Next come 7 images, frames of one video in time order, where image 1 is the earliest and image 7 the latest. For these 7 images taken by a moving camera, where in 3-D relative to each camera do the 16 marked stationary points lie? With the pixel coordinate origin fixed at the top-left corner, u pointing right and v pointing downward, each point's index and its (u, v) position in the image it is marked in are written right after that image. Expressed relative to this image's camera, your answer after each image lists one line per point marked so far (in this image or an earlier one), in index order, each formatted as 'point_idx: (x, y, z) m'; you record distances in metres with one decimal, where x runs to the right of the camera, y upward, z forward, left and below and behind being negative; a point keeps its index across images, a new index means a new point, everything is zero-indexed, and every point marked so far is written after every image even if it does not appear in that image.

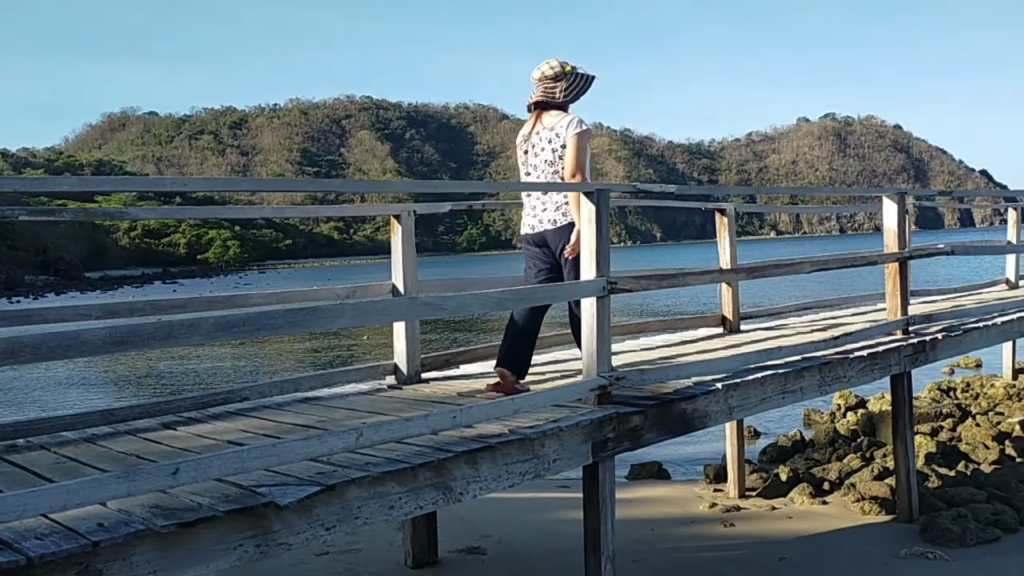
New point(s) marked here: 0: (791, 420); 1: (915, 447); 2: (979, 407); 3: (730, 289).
0: (+3.7, -1.8, +12.2) m
1: (+3.0, -1.2, +6.8) m
2: (+5.5, -1.4, +10.6) m
3: (+1.5, 0.0, +6.3) m
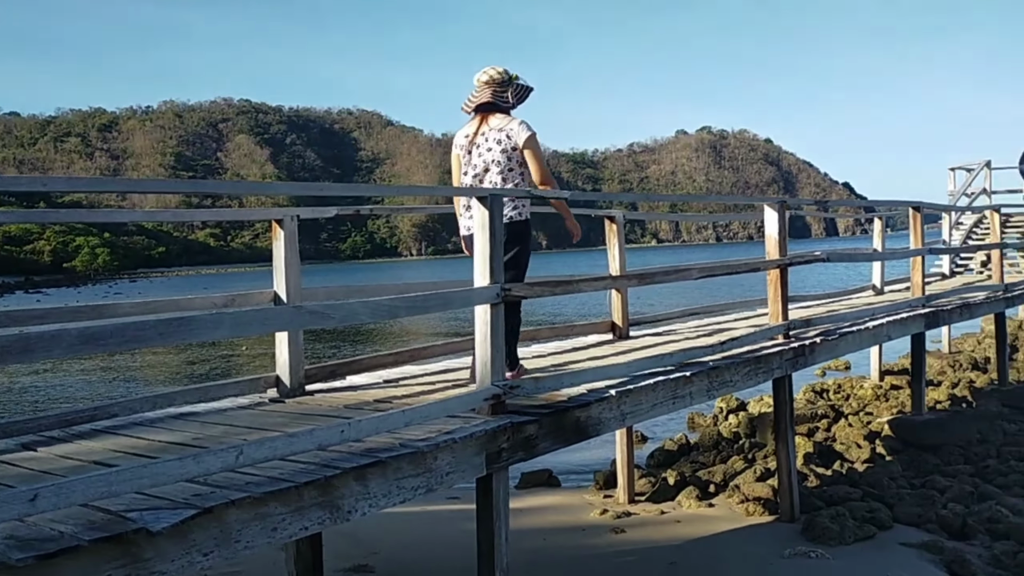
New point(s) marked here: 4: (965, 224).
0: (+2.2, -1.9, +12.4) m
1: (+2.2, -1.3, +7.0) m
2: (+4.1, -1.5, +11.1) m
3: (+0.7, -0.1, +6.4) m
4: (+7.8, +1.1, +15.6) m
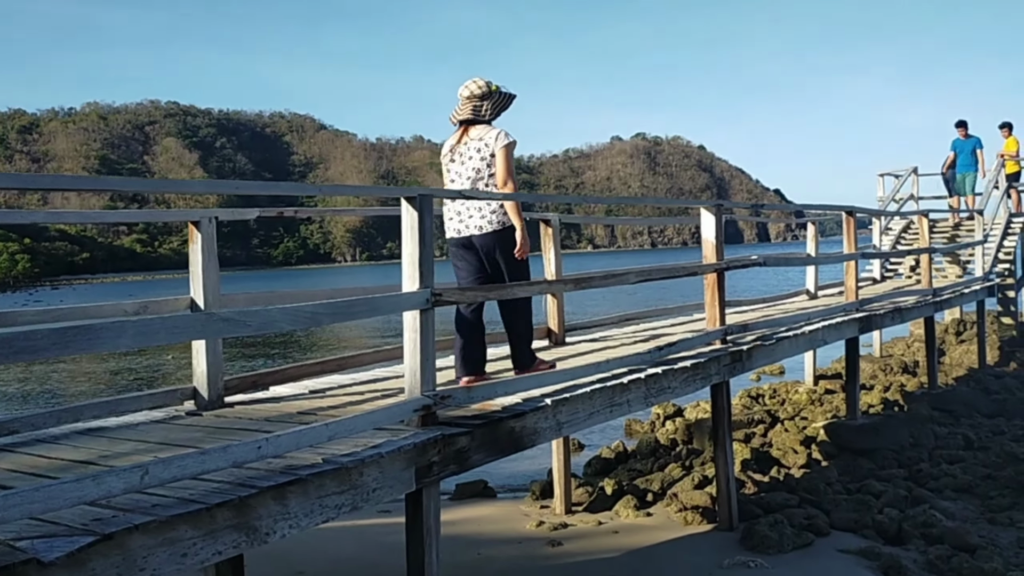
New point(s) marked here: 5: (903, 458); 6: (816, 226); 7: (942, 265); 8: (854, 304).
0: (+1.3, -2.0, +12.4) m
1: (+1.7, -1.3, +7.0) m
2: (+3.4, -1.6, +11.2) m
3: (+0.3, -0.1, +6.3) m
4: (+6.7, +1.0, +15.9) m
5: (+3.9, -1.7, +9.1) m
6: (+4.0, +0.8, +11.9) m
7: (+7.7, +0.4, +16.2) m
8: (+3.3, -0.1, +8.9) m
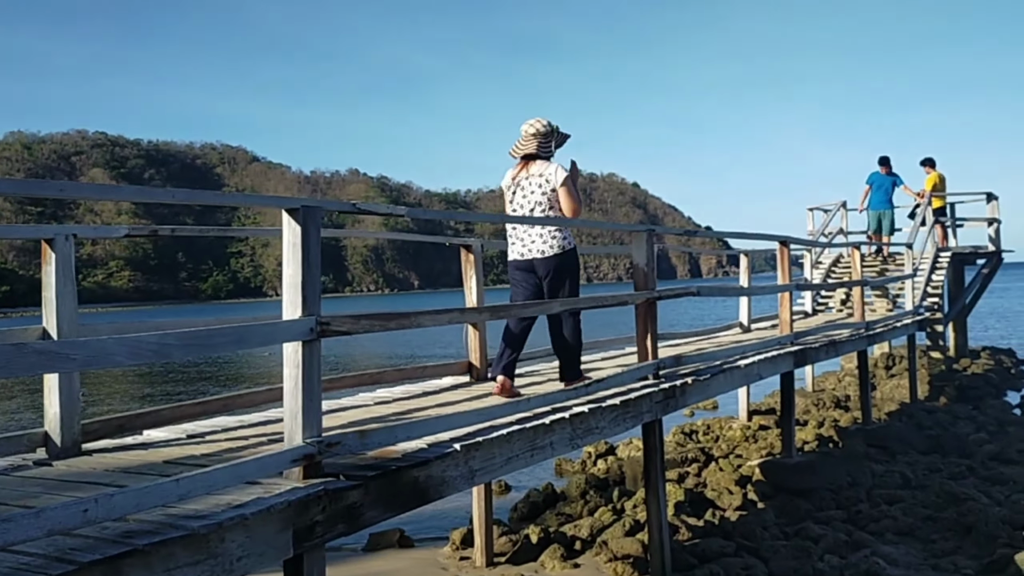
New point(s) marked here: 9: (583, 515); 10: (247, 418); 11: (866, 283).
0: (+0.4, -2.4, +11.9) m
1: (+1.1, -1.5, +6.6) m
2: (+2.5, -2.0, +10.9) m
3: (-0.2, -0.3, +5.8) m
4: (+5.5, +0.4, +15.9) m
5: (+3.2, -2.1, +8.8) m
6: (+3.0, +0.4, +11.7) m
7: (+6.4, -0.2, +16.2) m
8: (+2.6, -0.5, +8.6) m
9: (+0.6, -2.1, +8.4) m
10: (-1.4, -0.7, +4.8) m
11: (+4.4, +0.1, +11.4) m
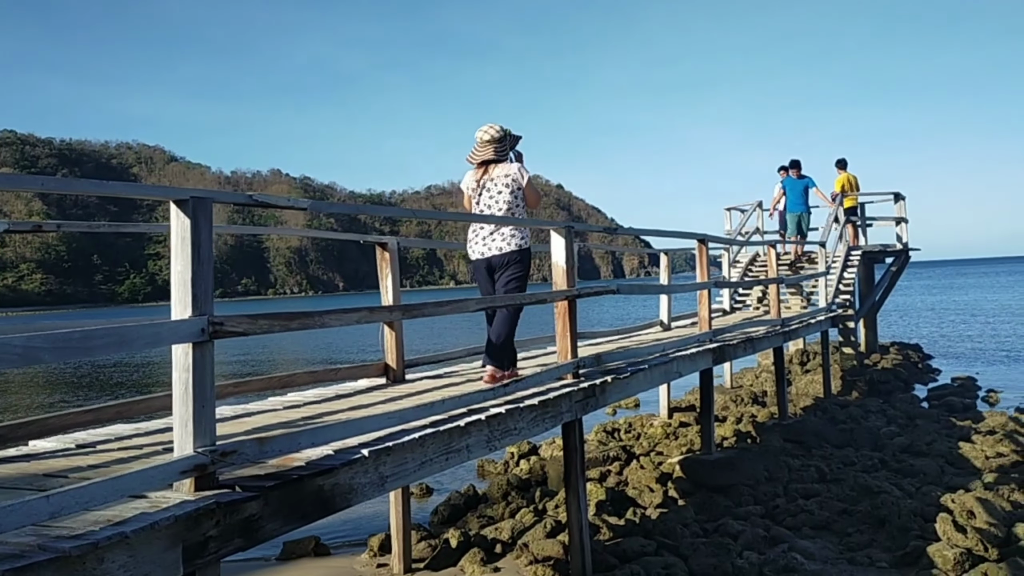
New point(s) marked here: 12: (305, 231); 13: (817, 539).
0: (-0.6, -2.4, +11.8) m
1: (+0.5, -1.5, +6.5) m
2: (+1.5, -1.9, +11.0) m
3: (-0.8, -0.3, +5.7) m
4: (+4.1, +0.5, +16.2) m
5: (+2.4, -2.0, +8.9) m
6: (+2.0, +0.4, +11.8) m
7: (+5.0, -0.2, +16.6) m
8: (+1.9, -0.4, +8.7) m
9: (-0.1, -2.1, +8.3) m
10: (-1.8, -0.7, +4.5) m
11: (+3.5, +0.1, +11.6) m
12: (-1.6, +0.4, +7.0) m
13: (+2.6, -2.2, +7.8) m
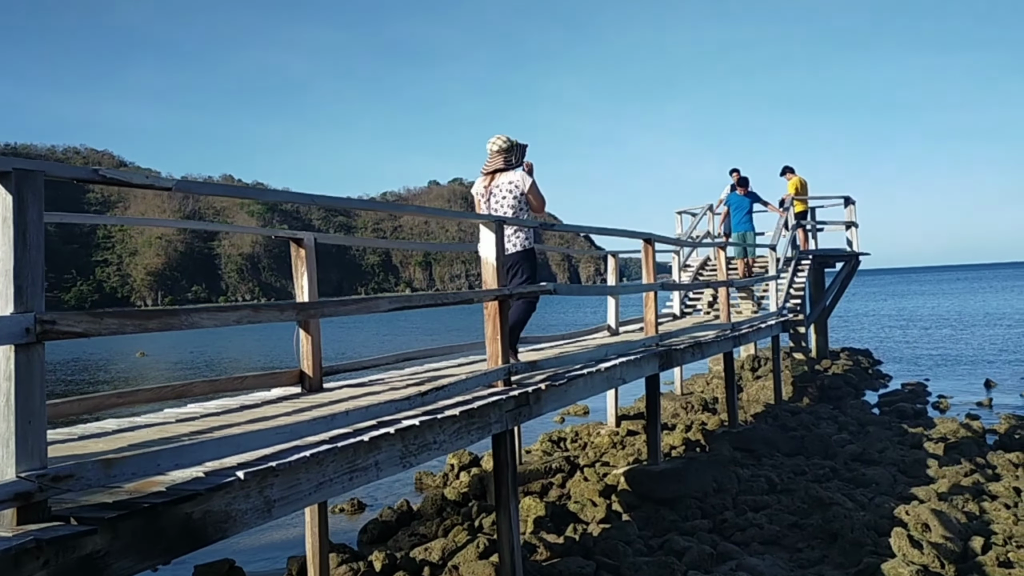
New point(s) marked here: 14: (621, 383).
0: (-1.3, -2.5, +11.3) m
1: (+0.1, -1.5, +6.1) m
2: (+0.9, -2.0, +10.6) m
3: (-1.2, -0.3, +5.2) m
4: (+3.2, +0.4, +16.0) m
5: (+1.9, -2.1, +8.6) m
6: (+1.3, +0.4, +11.5) m
7: (+4.1, -0.2, +16.4) m
8: (+1.3, -0.5, +8.4) m
9: (-0.6, -2.1, +7.8) m
10: (-2.2, -0.7, +4.0) m
11: (+2.8, +0.1, +11.4) m
12: (-2.1, +0.4, +6.5) m
13: (+2.1, -2.2, +7.5) m
14: (+0.9, -0.8, +7.6) m
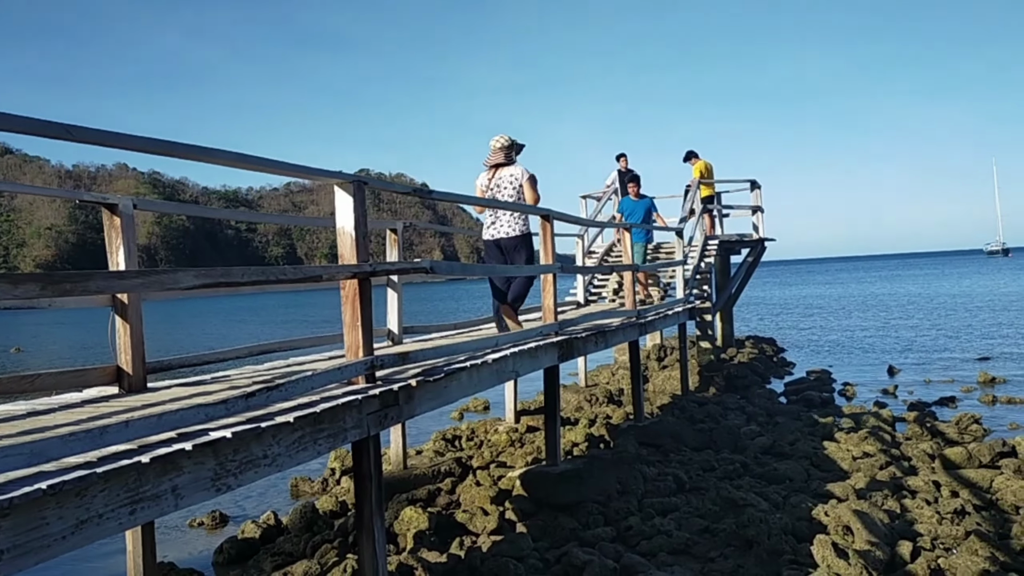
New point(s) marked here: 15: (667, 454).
0: (-2.6, -2.3, +10.4) m
1: (-0.6, -1.4, +5.4) m
2: (-0.3, -1.8, +9.9) m
3: (-1.8, -0.2, +4.3) m
4: (+1.5, +0.6, +15.5) m
5: (+0.9, -1.9, +8.0) m
6: (+0.1, +0.5, +10.8) m
7: (+2.3, 0.0, +16.0) m
8: (+0.4, -0.3, +7.7) m
9: (-1.5, -2.0, +7.0) m
10: (-2.7, -0.6, +3.0) m
11: (+1.5, +0.2, +10.9) m
12: (-2.8, +0.5, +5.5) m
13: (+1.2, -2.0, +6.9) m
14: (+0.1, -0.7, +7.0) m
15: (+1.8, -1.9, +10.2) m
